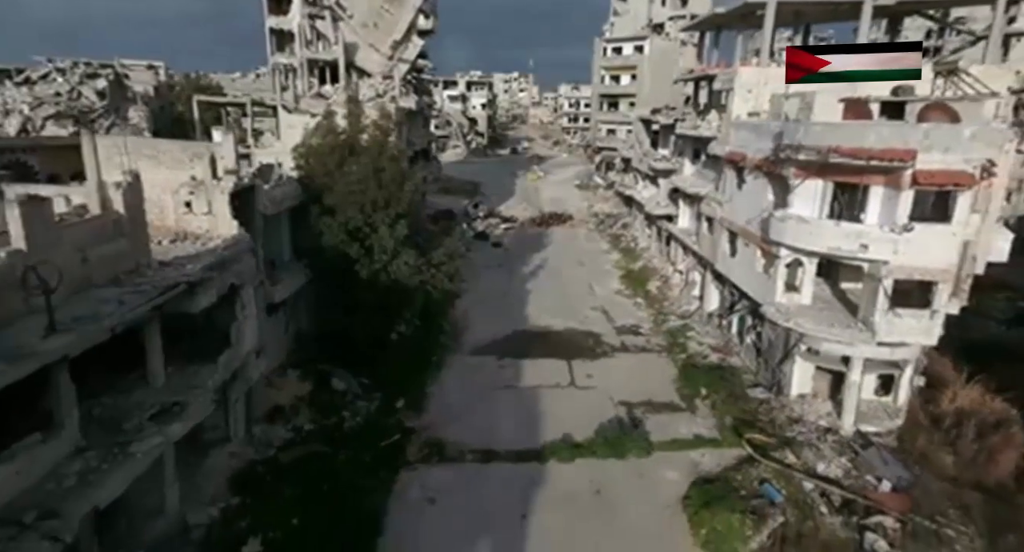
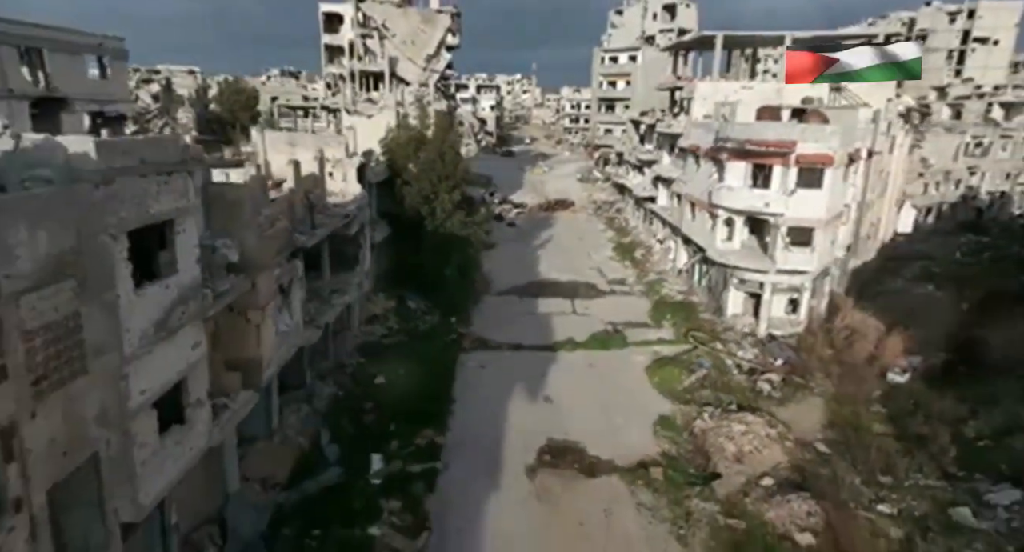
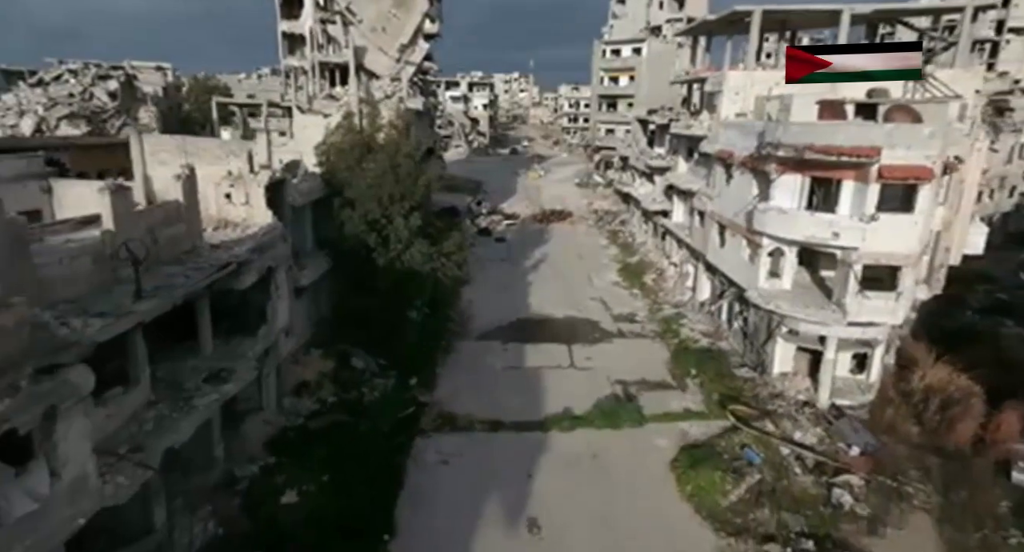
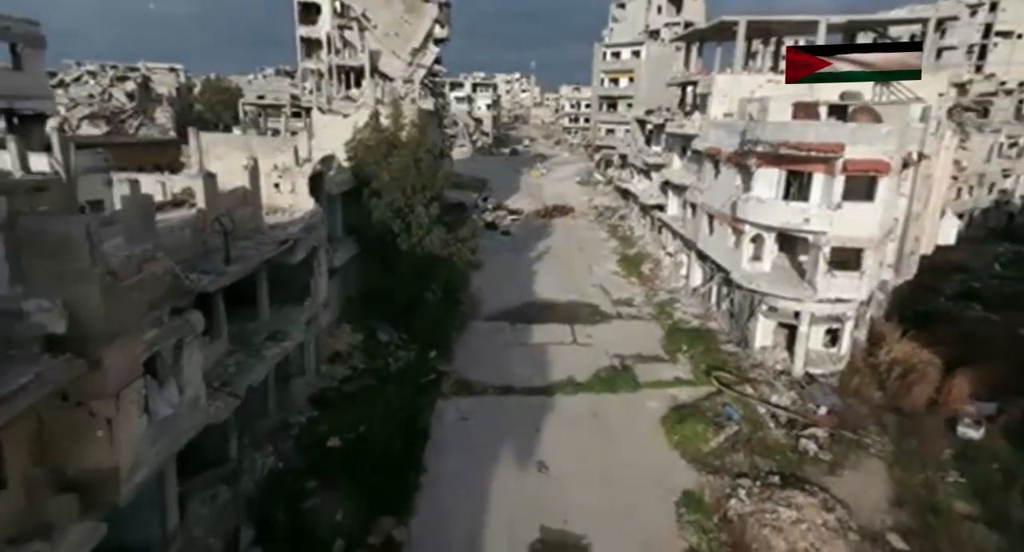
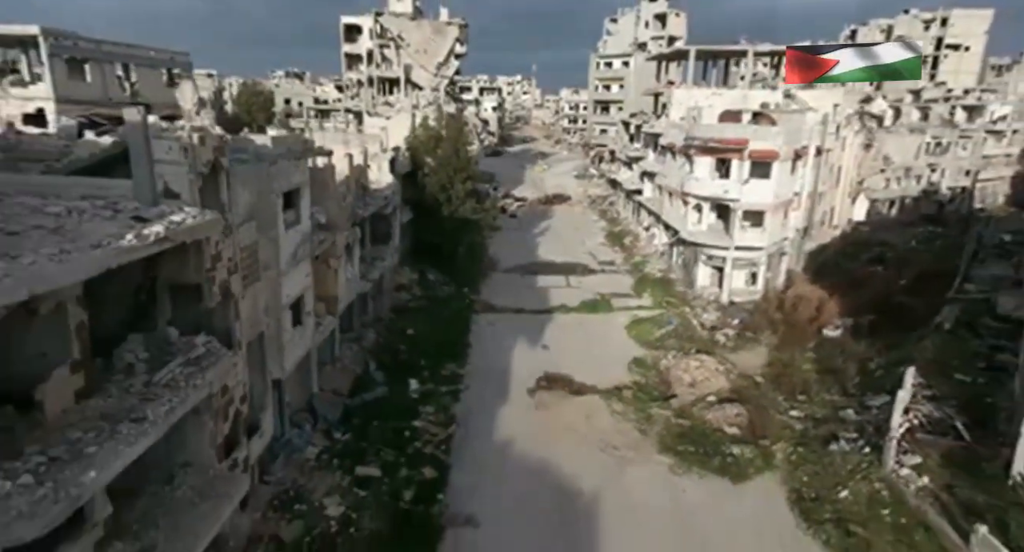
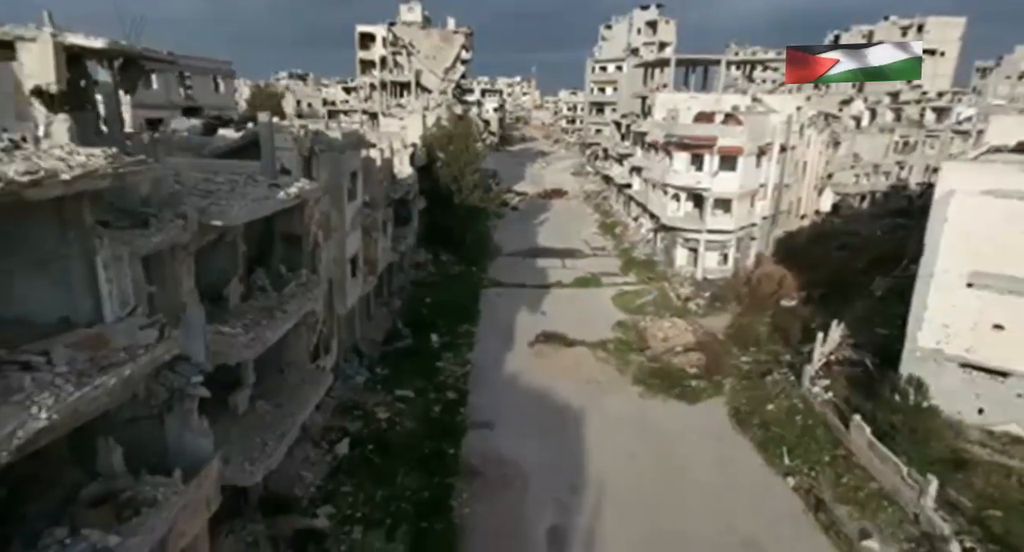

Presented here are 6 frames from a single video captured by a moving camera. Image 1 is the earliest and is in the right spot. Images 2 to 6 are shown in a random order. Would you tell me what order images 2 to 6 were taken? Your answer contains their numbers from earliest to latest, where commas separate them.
3, 4, 2, 5, 6
